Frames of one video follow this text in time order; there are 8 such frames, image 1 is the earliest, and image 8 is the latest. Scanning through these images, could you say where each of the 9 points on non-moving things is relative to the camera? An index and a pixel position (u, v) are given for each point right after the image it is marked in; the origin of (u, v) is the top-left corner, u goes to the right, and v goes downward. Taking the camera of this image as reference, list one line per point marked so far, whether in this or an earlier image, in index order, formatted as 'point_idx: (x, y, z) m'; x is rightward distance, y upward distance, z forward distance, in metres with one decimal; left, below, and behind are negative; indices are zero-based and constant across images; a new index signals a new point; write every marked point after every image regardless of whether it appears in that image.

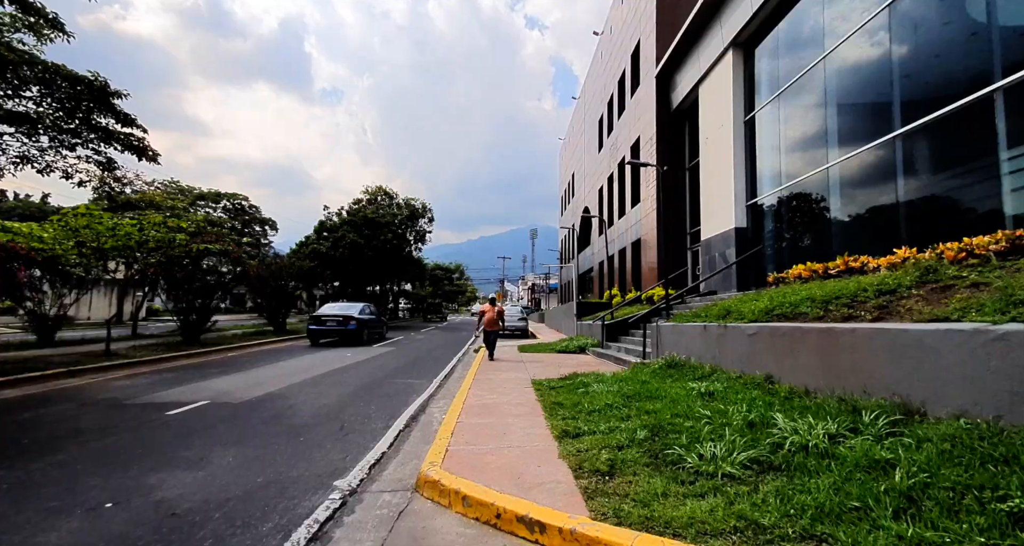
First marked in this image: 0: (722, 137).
0: (+6.2, +4.0, +14.1) m
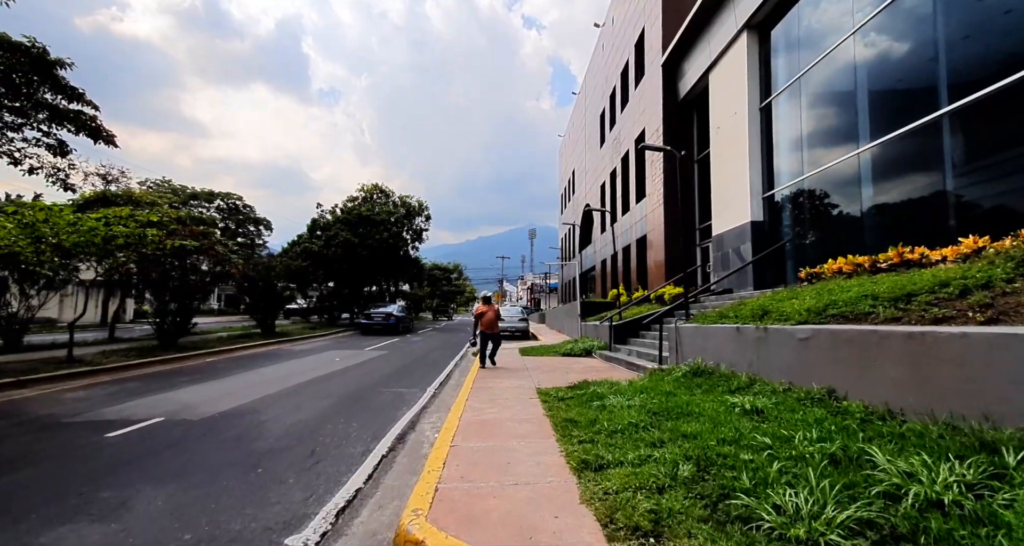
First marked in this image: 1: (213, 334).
0: (+6.2, +4.1, +13.2) m
1: (-10.5, -2.2, +16.9) m
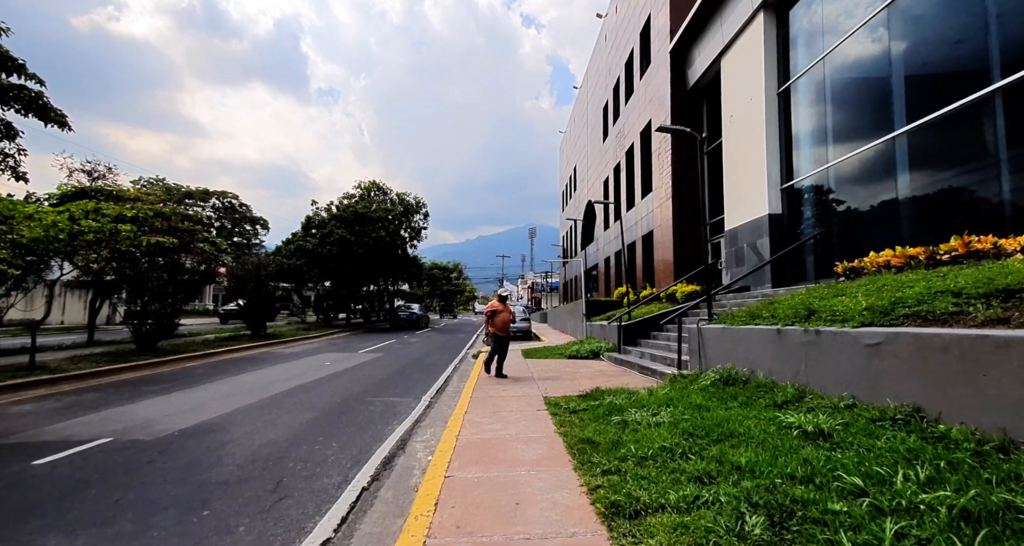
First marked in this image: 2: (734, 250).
0: (+6.2, +4.1, +12.4) m
1: (-10.5, -2.2, +16.1) m
2: (+6.1, +0.7, +13.1) m
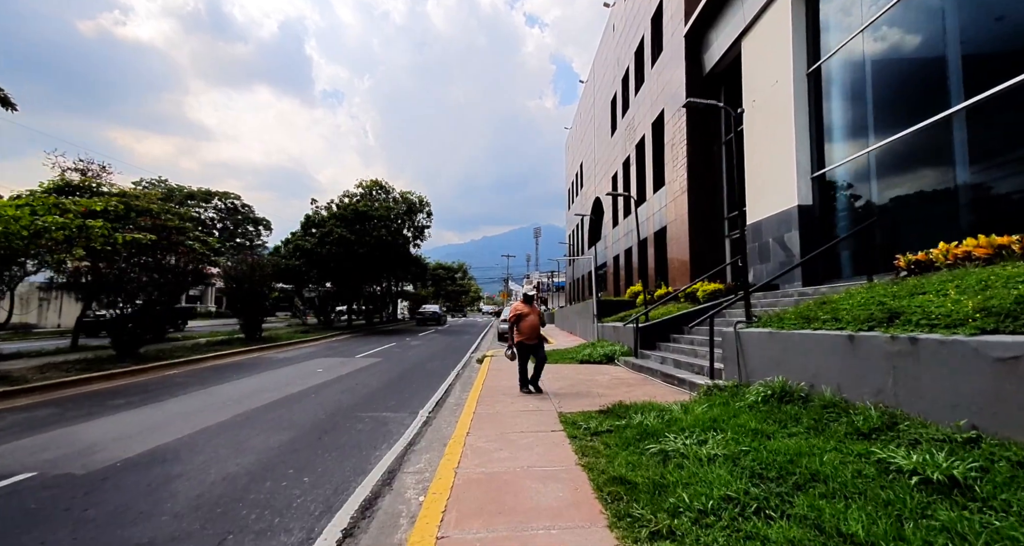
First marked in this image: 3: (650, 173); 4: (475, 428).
0: (+6.3, +4.2, +11.5) m
1: (-10.3, -2.2, +15.3) m
2: (+6.2, +0.7, +12.2) m
3: (+5.7, +4.2, +19.9) m
4: (-0.4, -1.7, +5.2) m
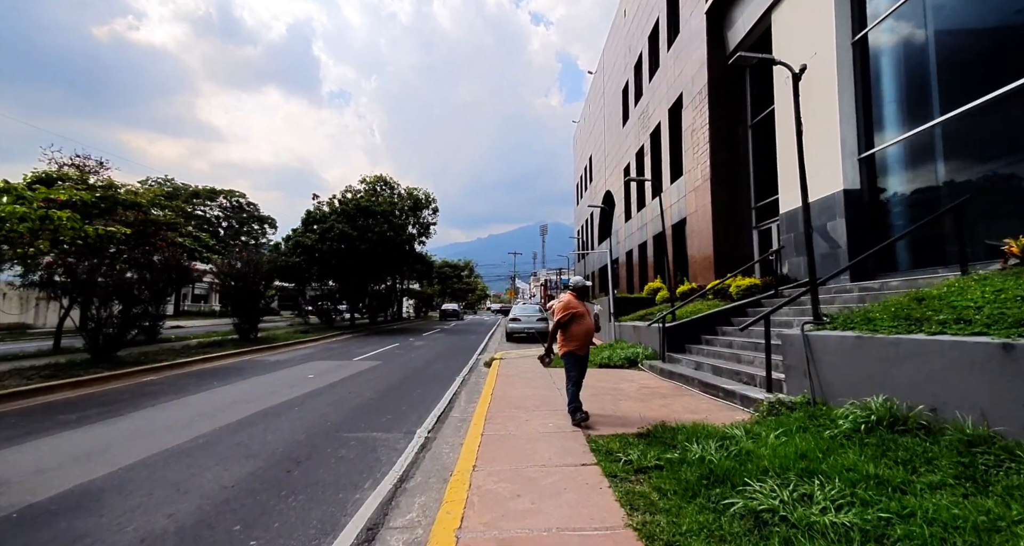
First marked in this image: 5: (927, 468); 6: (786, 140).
0: (+6.5, +4.4, +10.3) m
1: (-10.0, -2.1, +14.4) m
2: (+6.5, +0.9, +11.0) m
3: (+6.0, +4.3, +18.8) m
4: (-0.2, -1.6, +4.1) m
5: (+2.4, -1.1, +2.8) m
6: (+6.5, +3.1, +11.4) m
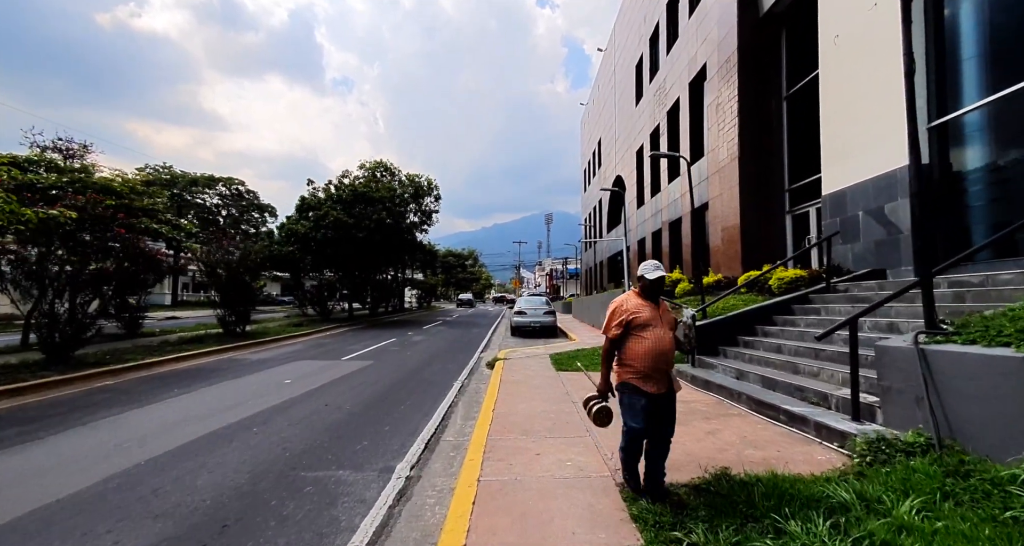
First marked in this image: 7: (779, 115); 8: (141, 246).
0: (+6.7, +4.5, +8.8) m
1: (-9.8, -1.8, +13.3) m
2: (+6.6, +1.1, +9.6) m
3: (+6.2, +4.7, +17.3) m
4: (-0.2, -1.5, +2.9) m
5: (+2.4, -1.1, +1.5) m
6: (+6.6, +3.3, +10.0) m
7: (+7.4, +4.4, +13.4) m
8: (-8.5, +0.6, +11.0) m
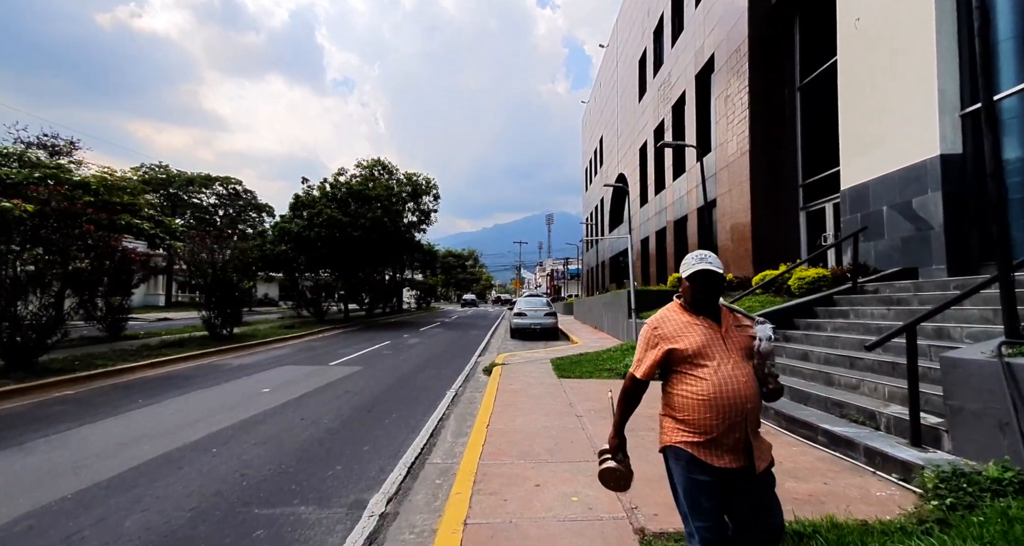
0: (+6.6, +4.6, +8.2) m
1: (-9.8, -1.8, +12.6) m
2: (+6.6, +1.1, +9.0) m
3: (+6.2, +4.7, +16.7) m
4: (-0.2, -1.5, +2.3) m
5: (+2.4, -1.1, +0.9) m
6: (+6.6, +3.4, +9.3) m
7: (+7.4, +4.4, +12.7) m
8: (-8.5, +0.6, +10.3) m
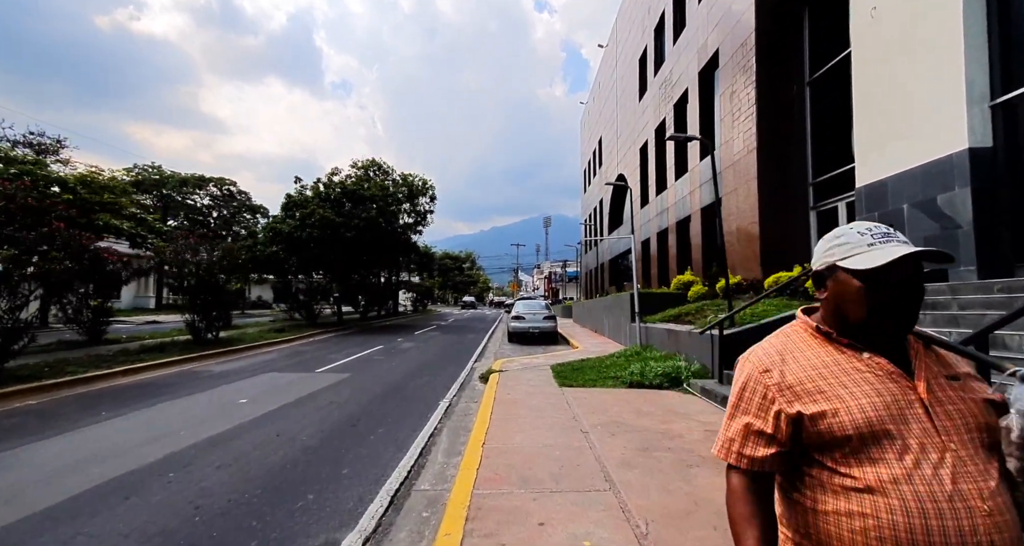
0: (+6.6, +4.5, +7.7) m
1: (-9.9, -1.8, +12.0) m
2: (+6.5, +1.1, +8.5) m
3: (+6.1, +4.6, +16.2) m
4: (-0.2, -1.5, +1.7) m
5: (+2.4, -1.1, +0.3) m
6: (+6.5, +3.3, +8.8) m
7: (+7.3, +4.3, +12.3) m
8: (-8.6, +0.6, +9.7) m
